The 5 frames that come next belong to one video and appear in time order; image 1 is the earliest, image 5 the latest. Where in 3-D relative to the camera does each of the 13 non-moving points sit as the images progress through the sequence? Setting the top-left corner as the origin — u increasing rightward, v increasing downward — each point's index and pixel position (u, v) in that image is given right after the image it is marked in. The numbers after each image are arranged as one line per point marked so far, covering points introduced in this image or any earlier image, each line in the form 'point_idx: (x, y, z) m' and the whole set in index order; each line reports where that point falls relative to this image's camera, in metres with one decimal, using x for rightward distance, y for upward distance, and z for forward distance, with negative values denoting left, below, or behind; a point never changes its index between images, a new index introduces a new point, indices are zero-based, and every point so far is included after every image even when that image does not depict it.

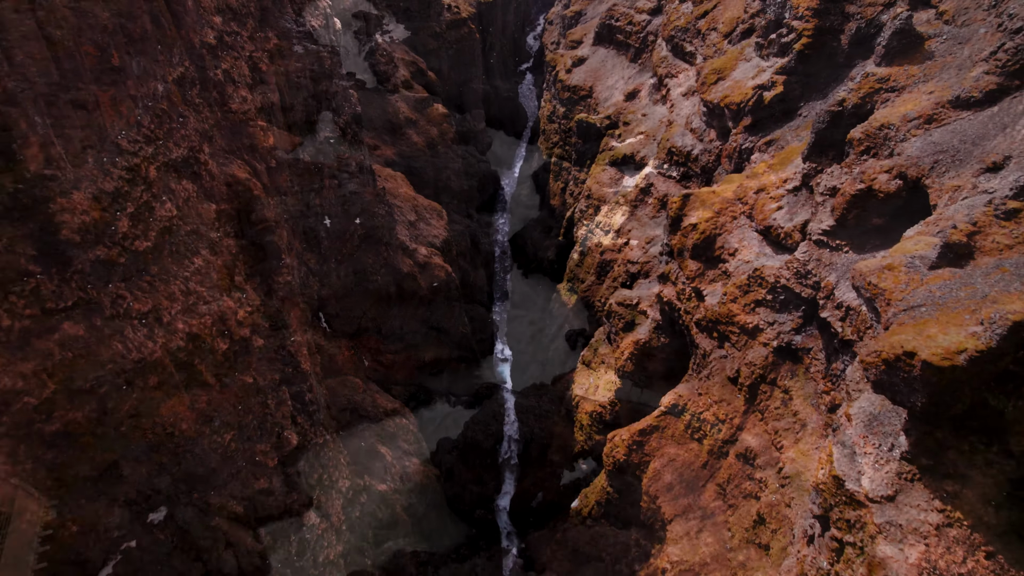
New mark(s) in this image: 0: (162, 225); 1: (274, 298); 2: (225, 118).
0: (-5.8, +1.0, +12.9) m
1: (-5.1, -0.2, +16.8) m
2: (-6.3, +3.7, +17.1) m
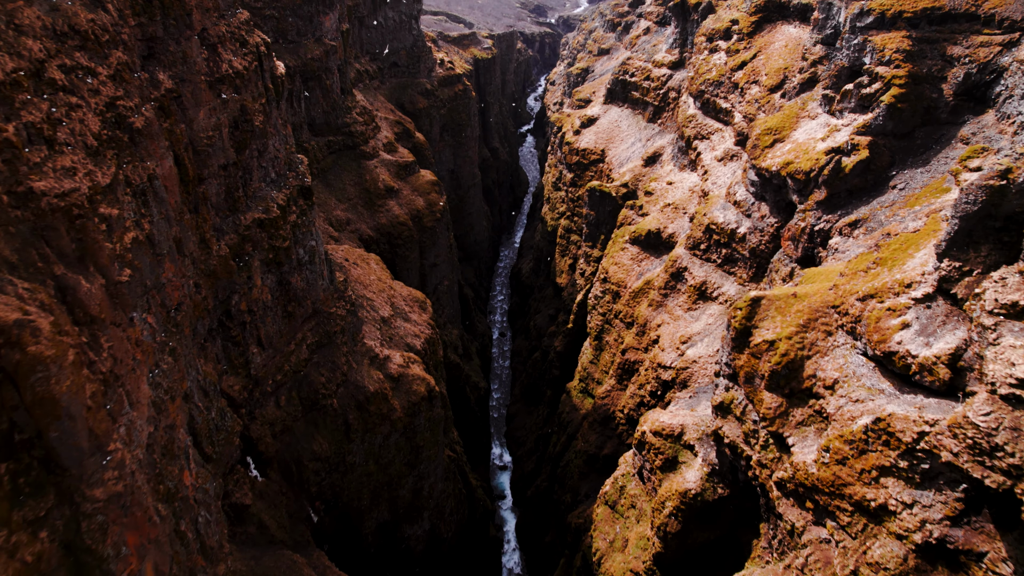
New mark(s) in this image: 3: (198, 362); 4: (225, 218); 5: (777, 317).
0: (-5.7, -1.3, +5.5) m
1: (-5.1, -2.9, +9.3) m
2: (-6.3, +1.1, +9.9) m
3: (-6.8, -1.6, +17.0) m
4: (-6.7, +1.6, +18.1) m
5: (+6.4, -0.7, +18.8) m
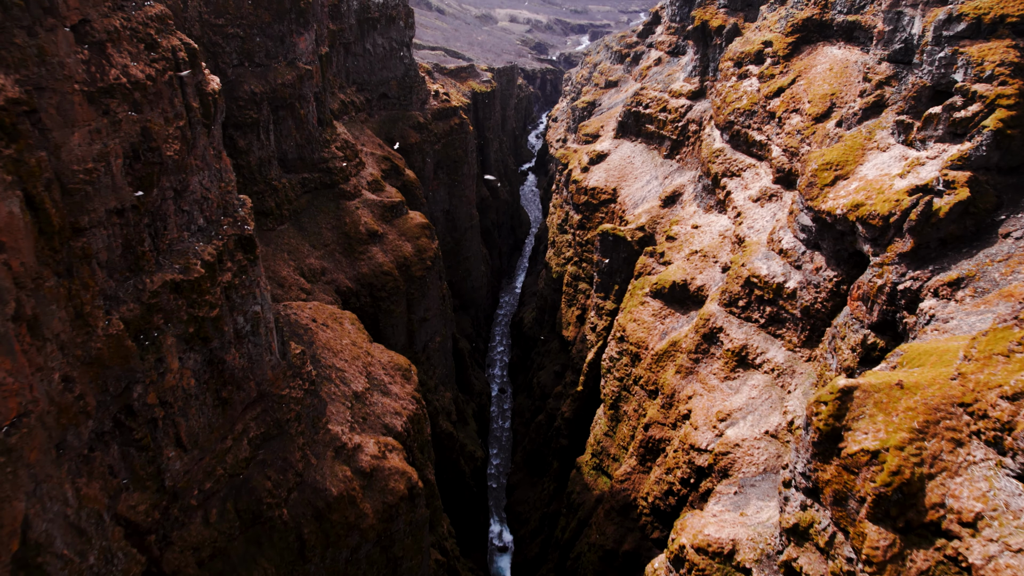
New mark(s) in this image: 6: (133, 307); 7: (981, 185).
0: (-5.7, -2.2, +0.4) m
1: (-5.1, -3.9, +4.2) m
2: (-6.2, 0.0, +4.9) m
3: (-6.8, -3.1, +11.9) m
4: (-6.6, +0.1, +13.2) m
5: (+6.4, -2.2, +13.7) m
6: (-6.5, -0.3, +13.2) m
7: (+10.5, +2.3, +17.4) m
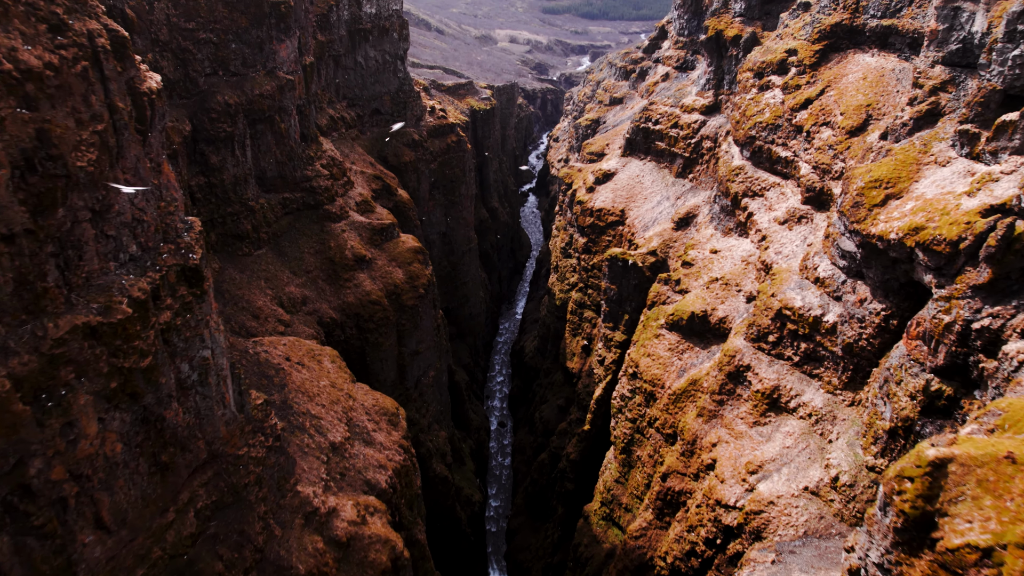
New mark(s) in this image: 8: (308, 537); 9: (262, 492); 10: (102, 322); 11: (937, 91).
0: (-5.6, -2.5, -2.6) m
1: (-5.0, -4.3, +1.1) m
2: (-6.2, -0.4, +2.0) m
3: (-6.7, -3.7, +8.9) m
4: (-6.6, -0.5, +10.3) m
5: (+6.5, -2.9, +10.7) m
6: (-6.4, -1.0, +10.3) m
7: (+10.6, +1.6, +14.5) m
8: (-4.4, -5.3, +16.6) m
9: (-5.1, -4.2, +16.0) m
10: (-6.1, -0.5, +11.5) m
11: (+10.7, +5.0, +19.7) m
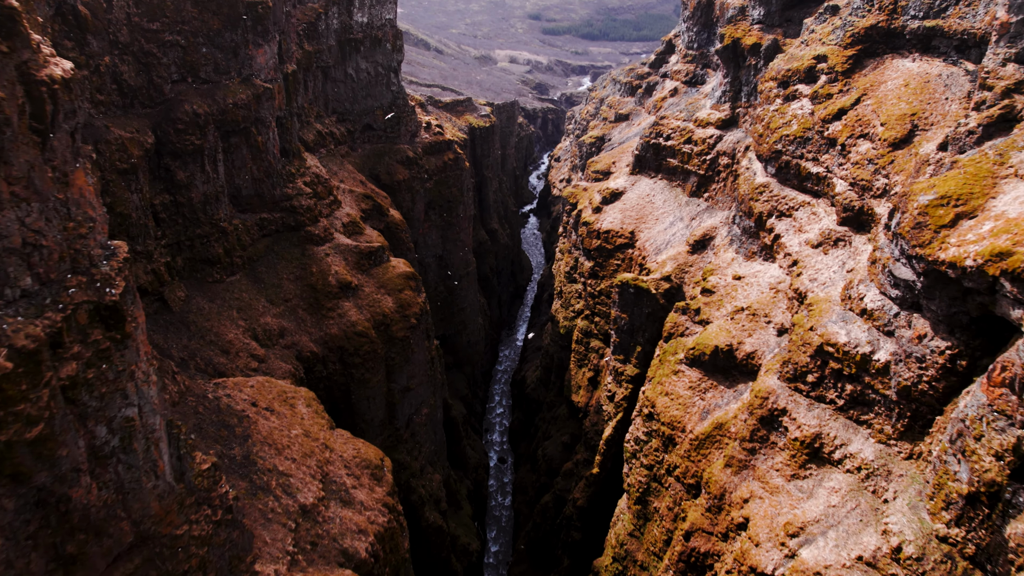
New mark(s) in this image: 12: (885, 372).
0: (-5.6, -2.6, -5.5) m
1: (-5.0, -4.6, -1.9) m
2: (-6.1, -0.7, -0.9) m
3: (-6.7, -4.1, +5.9) m
4: (-6.5, -1.0, +7.4) m
5: (+6.5, -3.4, +7.8) m
6: (-6.4, -1.5, +7.4) m
7: (+10.6, +1.0, +11.7) m
8: (-4.3, -5.9, +13.6) m
9: (-5.1, -4.8, +13.0) m
10: (-6.0, -1.0, +8.6) m
11: (+10.8, +4.2, +17.0) m
12: (+8.7, -1.9, +17.8) m
